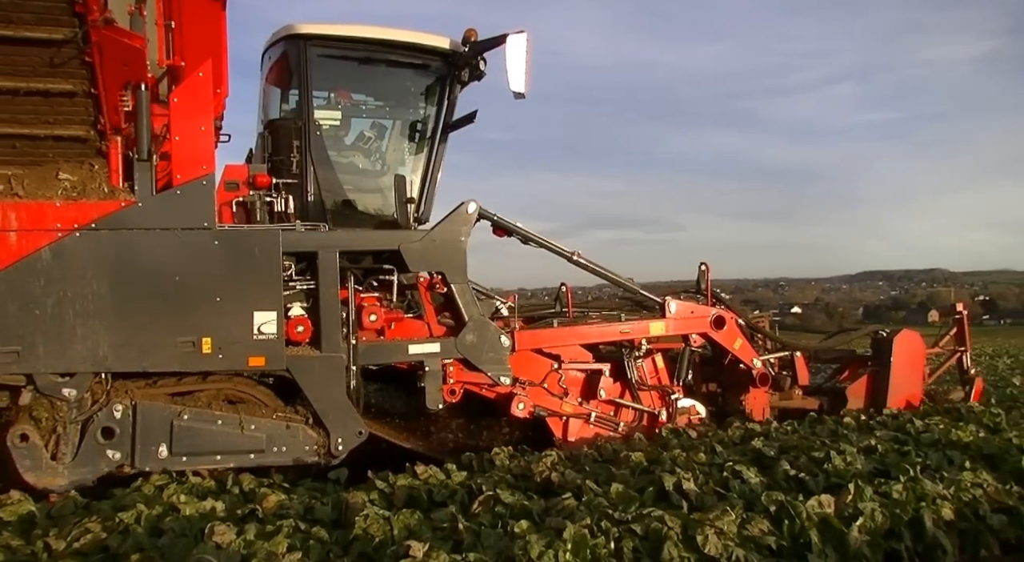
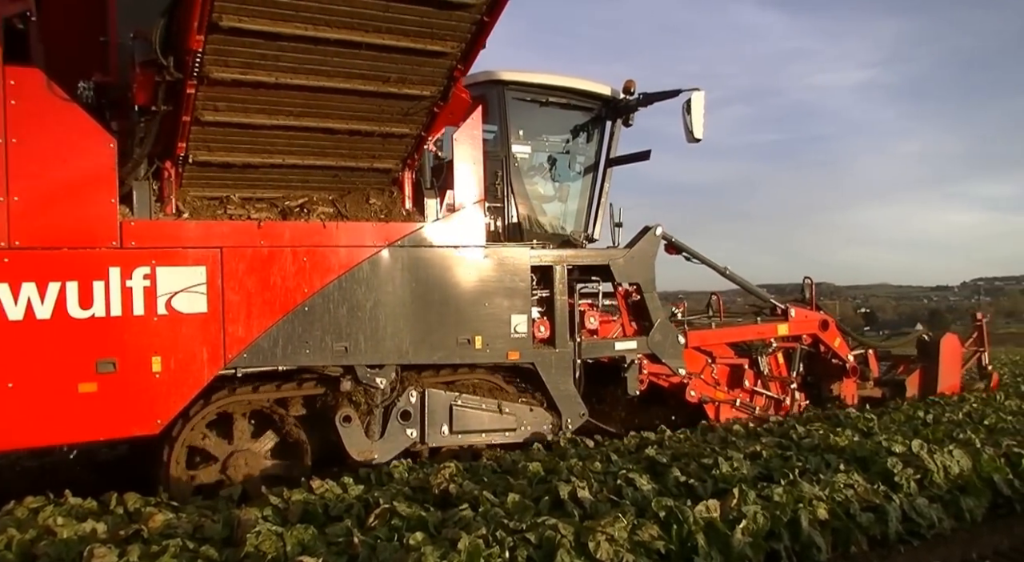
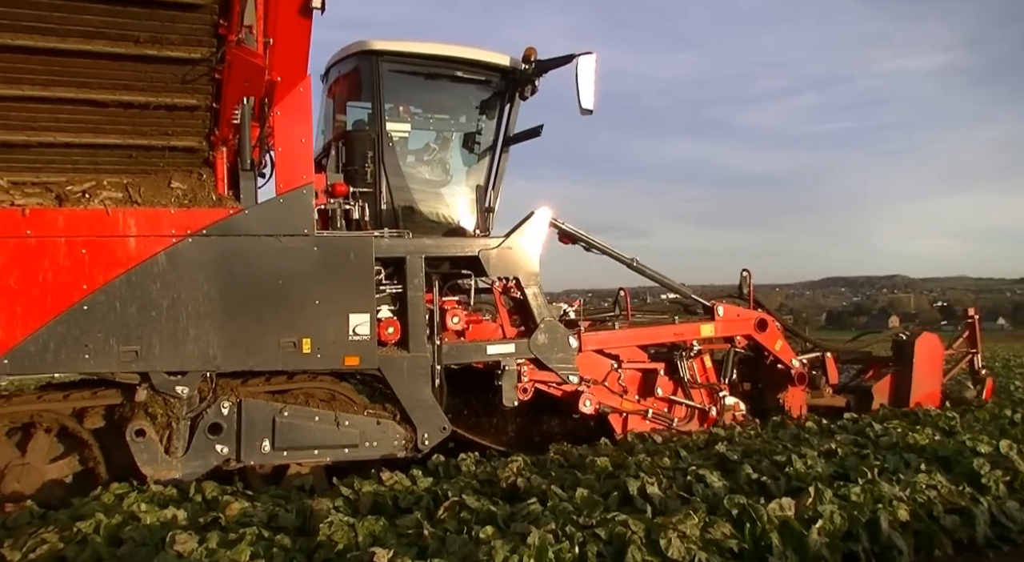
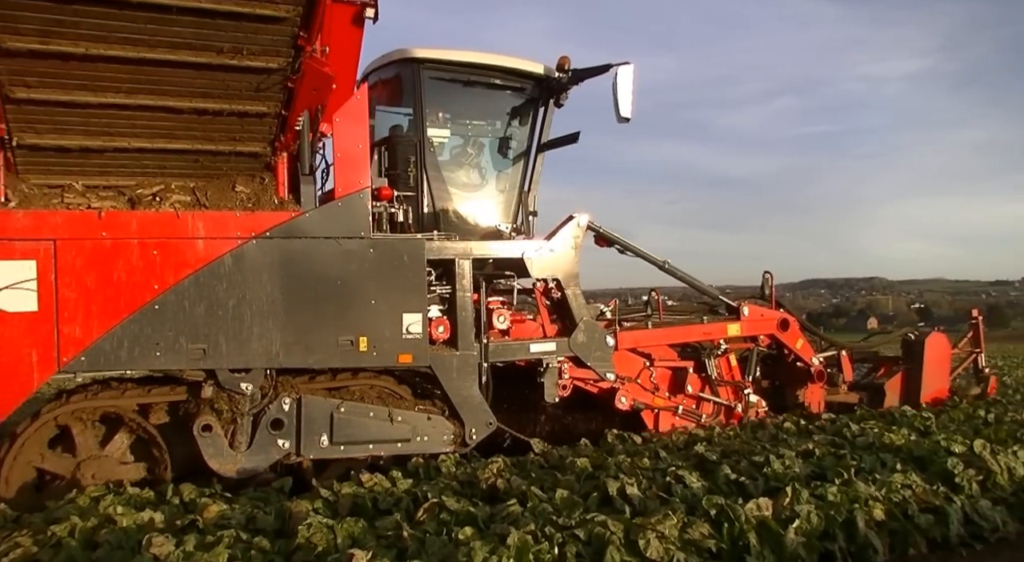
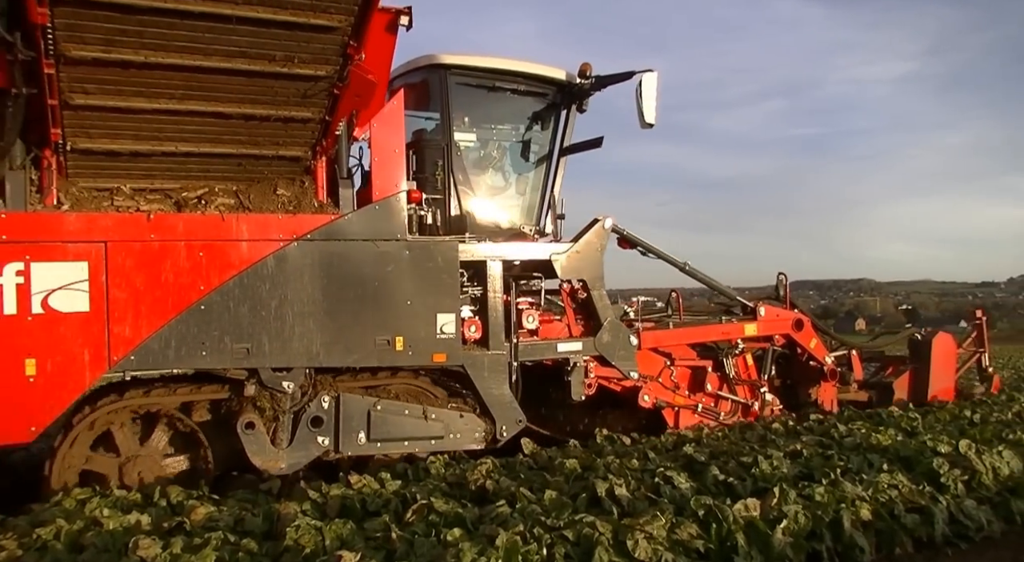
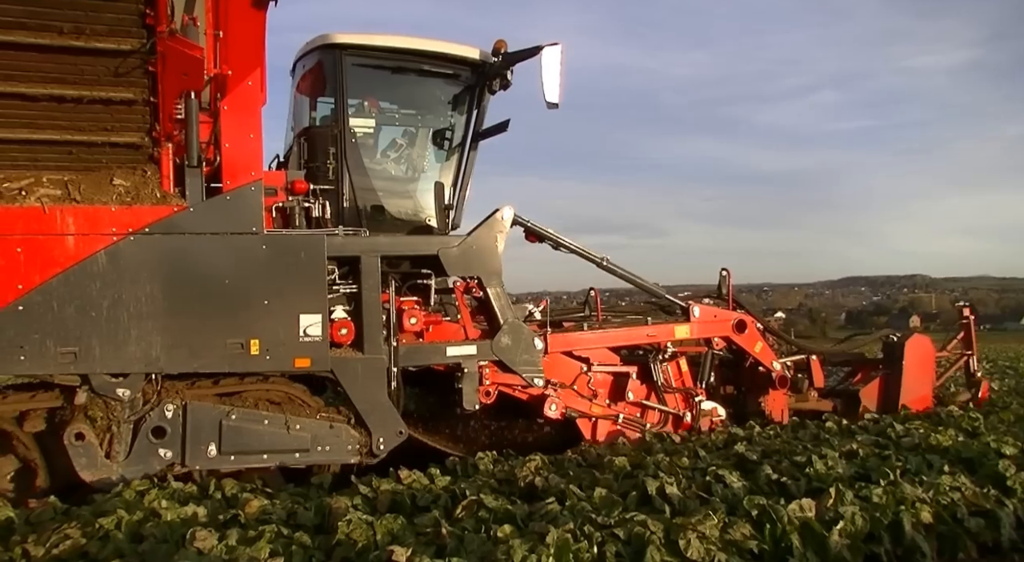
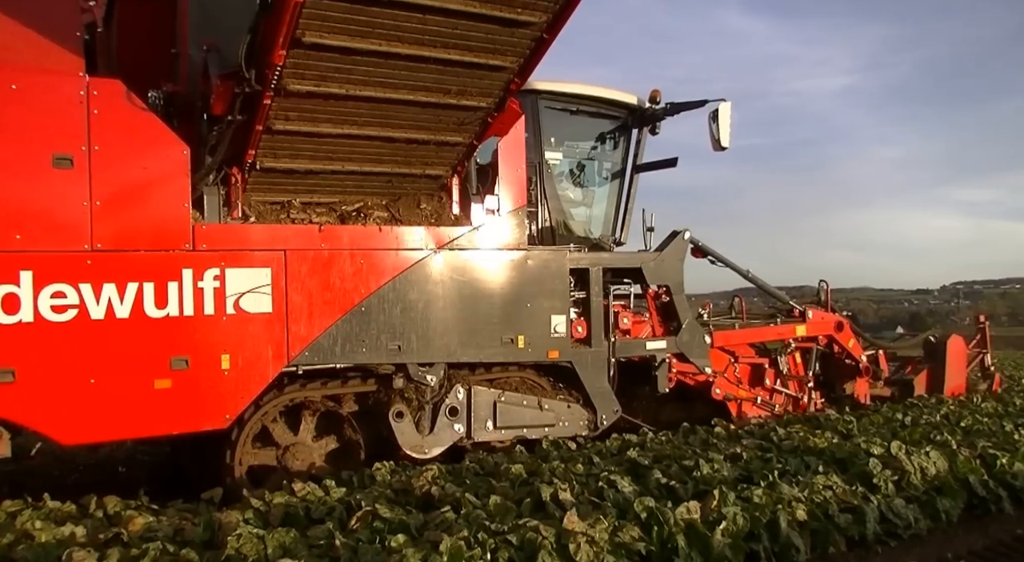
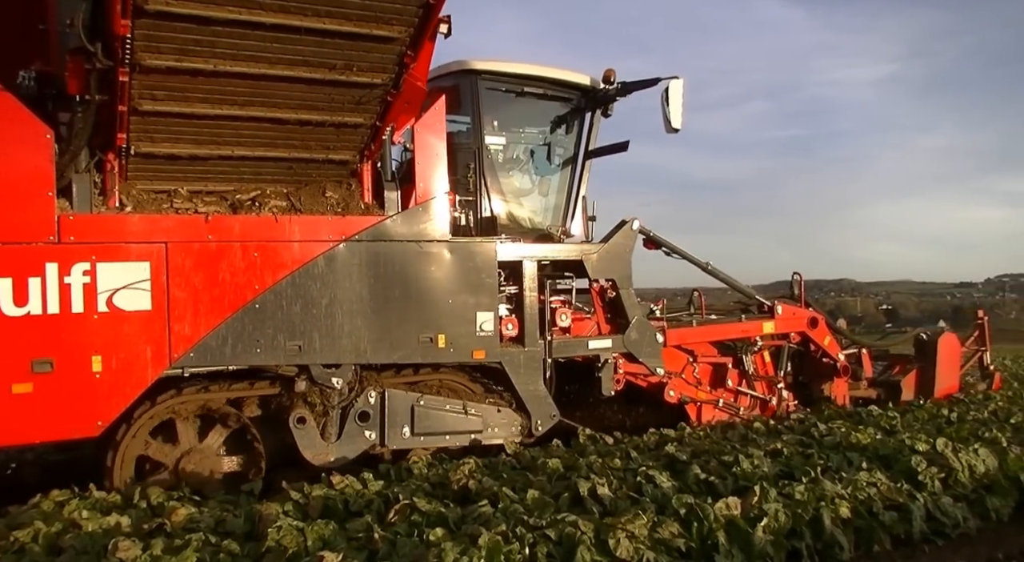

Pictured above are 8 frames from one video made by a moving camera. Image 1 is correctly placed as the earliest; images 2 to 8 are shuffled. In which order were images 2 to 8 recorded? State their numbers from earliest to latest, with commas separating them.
6, 3, 4, 5, 8, 2, 7
